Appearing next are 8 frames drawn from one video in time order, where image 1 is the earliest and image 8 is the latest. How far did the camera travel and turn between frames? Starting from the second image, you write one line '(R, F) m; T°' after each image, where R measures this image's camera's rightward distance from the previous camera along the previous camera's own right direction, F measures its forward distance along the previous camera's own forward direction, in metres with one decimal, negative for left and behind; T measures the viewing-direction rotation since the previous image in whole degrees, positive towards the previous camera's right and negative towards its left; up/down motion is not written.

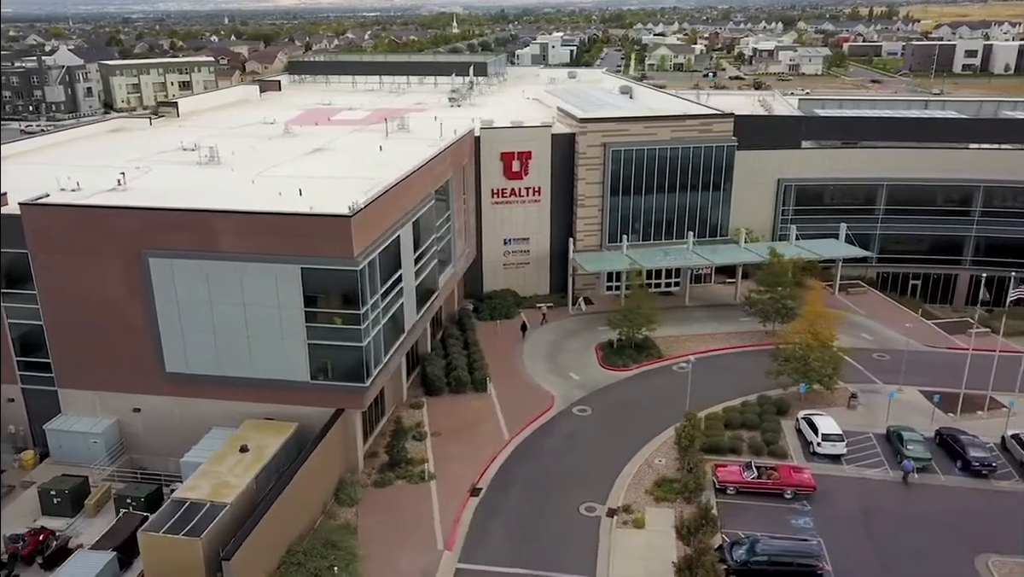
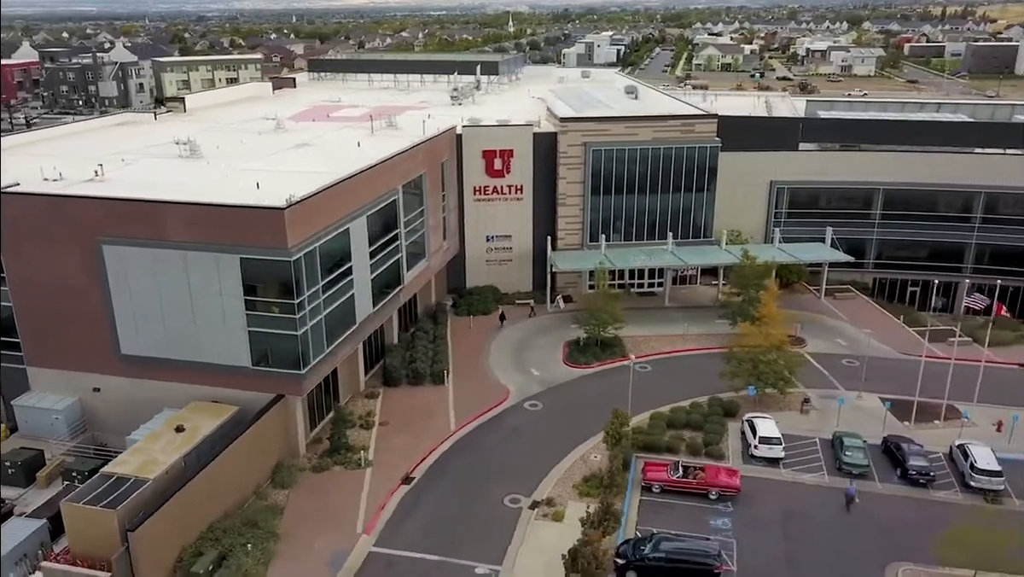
(+4.6, -0.5) m; -4°
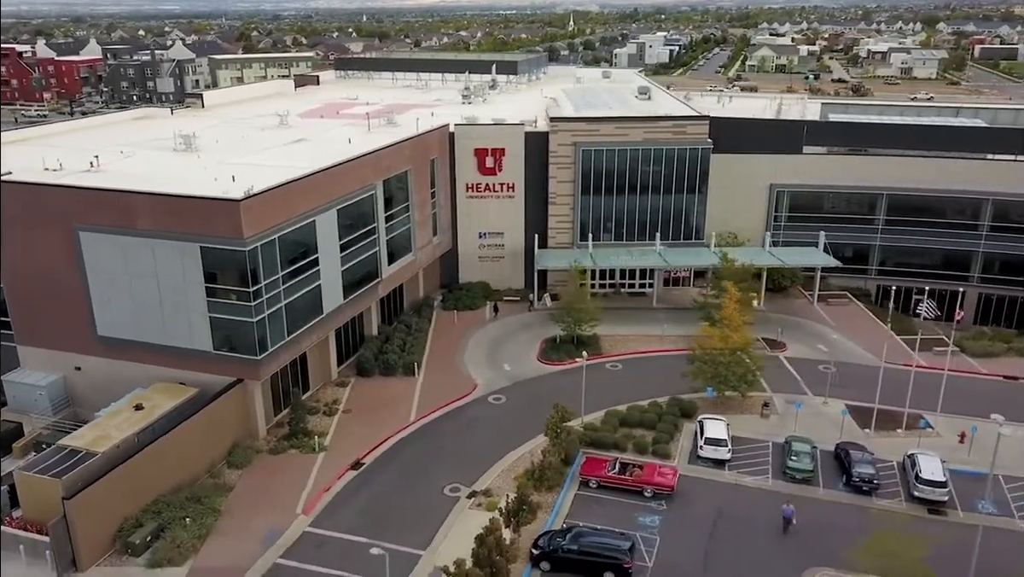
(+4.3, -0.5) m; -4°
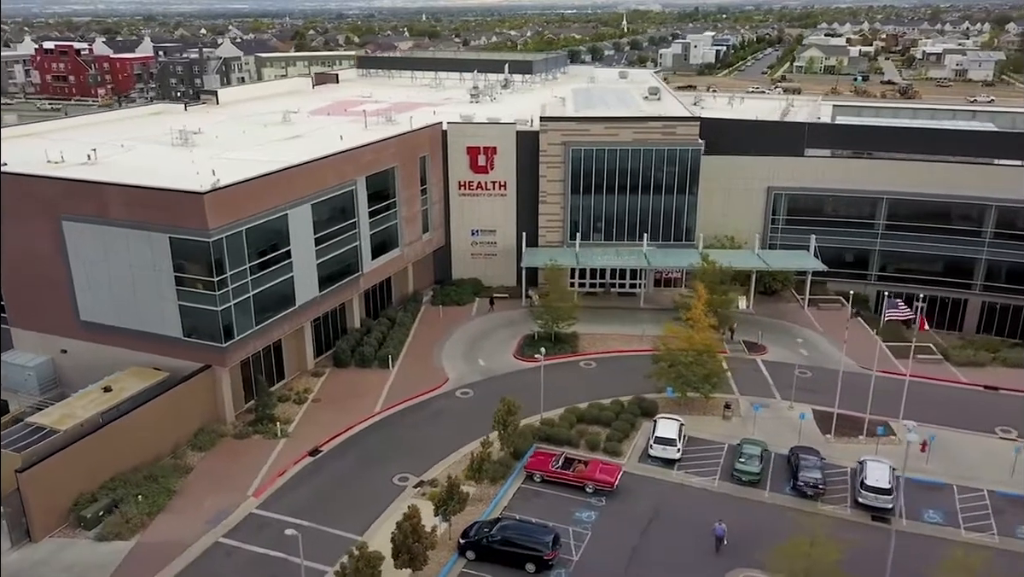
(+3.9, -0.4) m; -4°
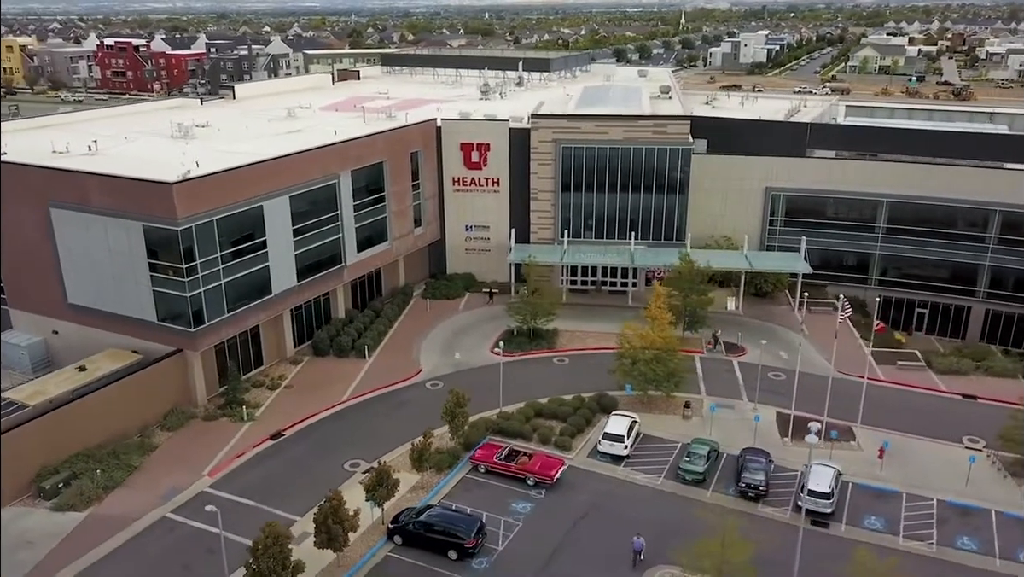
(+4.1, -0.3) m; -4°
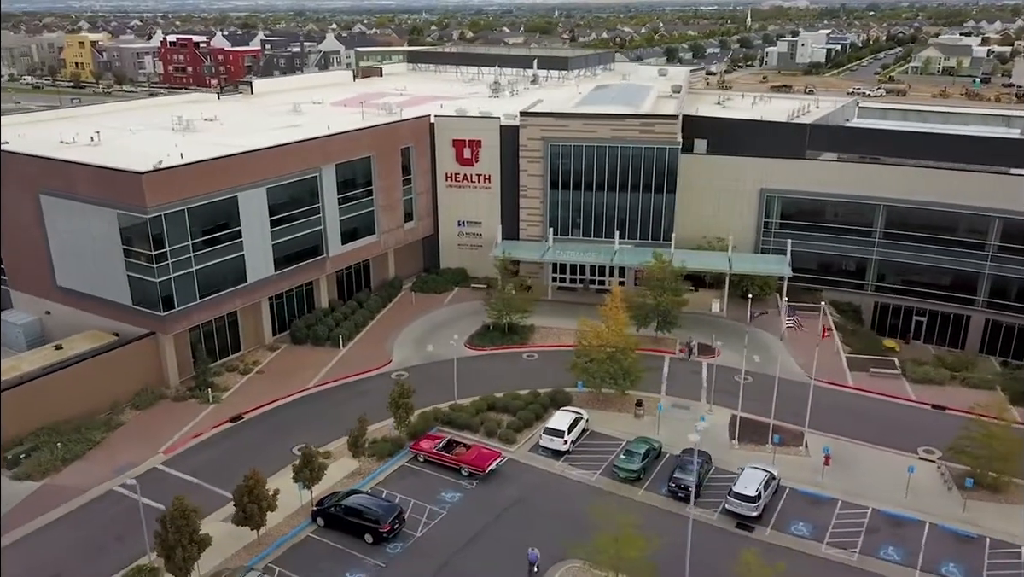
(+4.6, -0.3) m; -4°
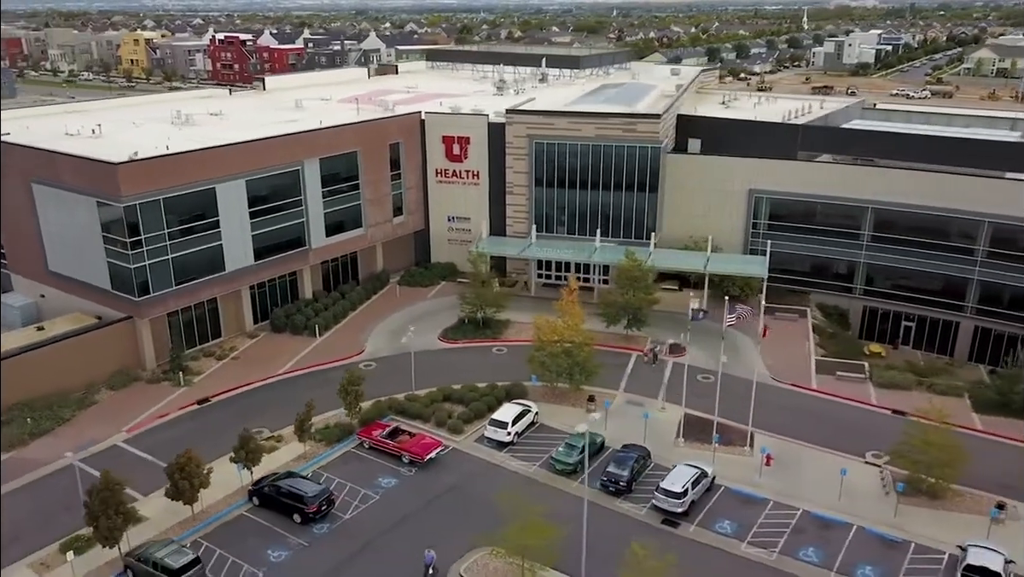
(+4.2, -0.4) m; -4°
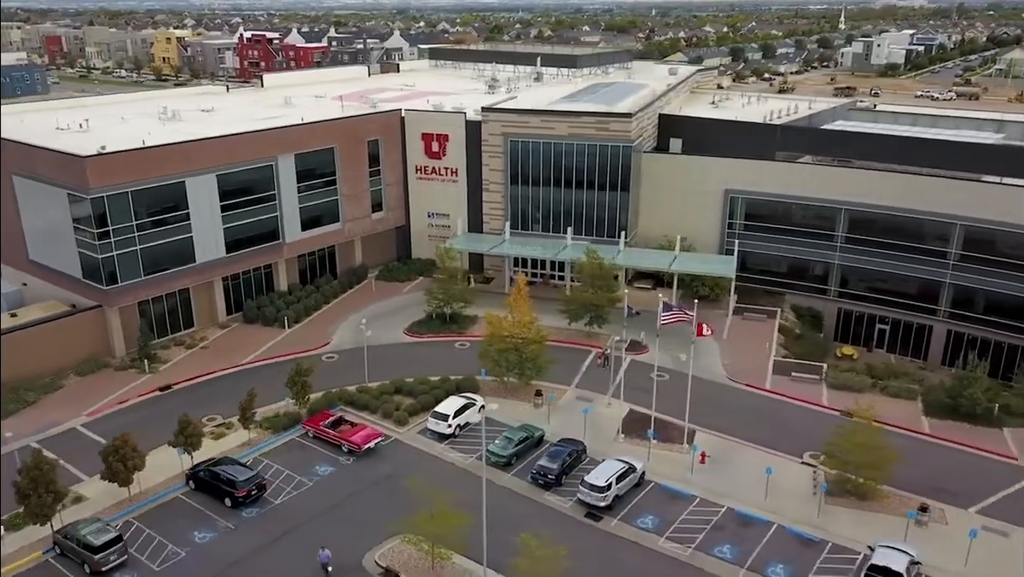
(+3.7, -0.4) m; -2°
